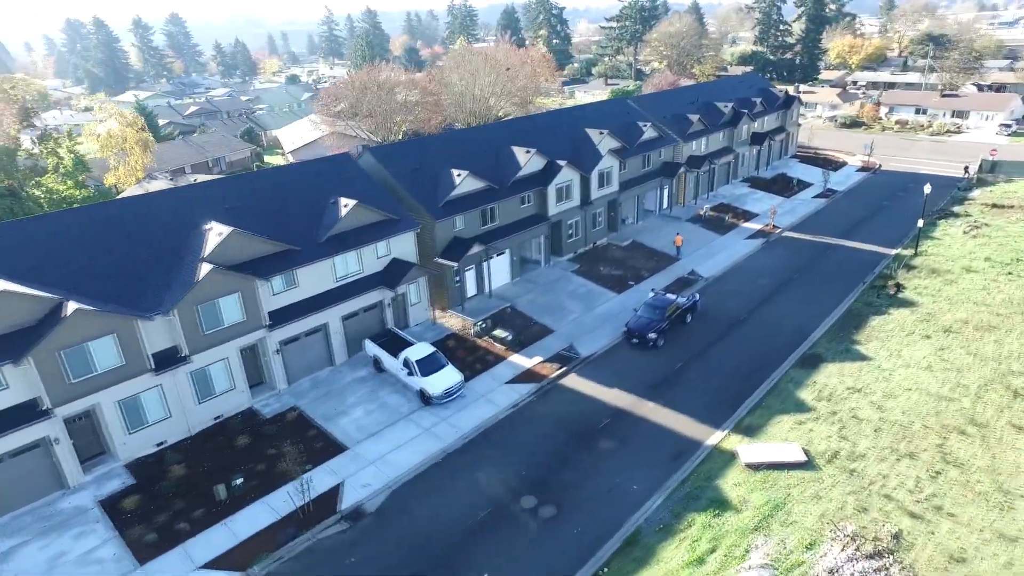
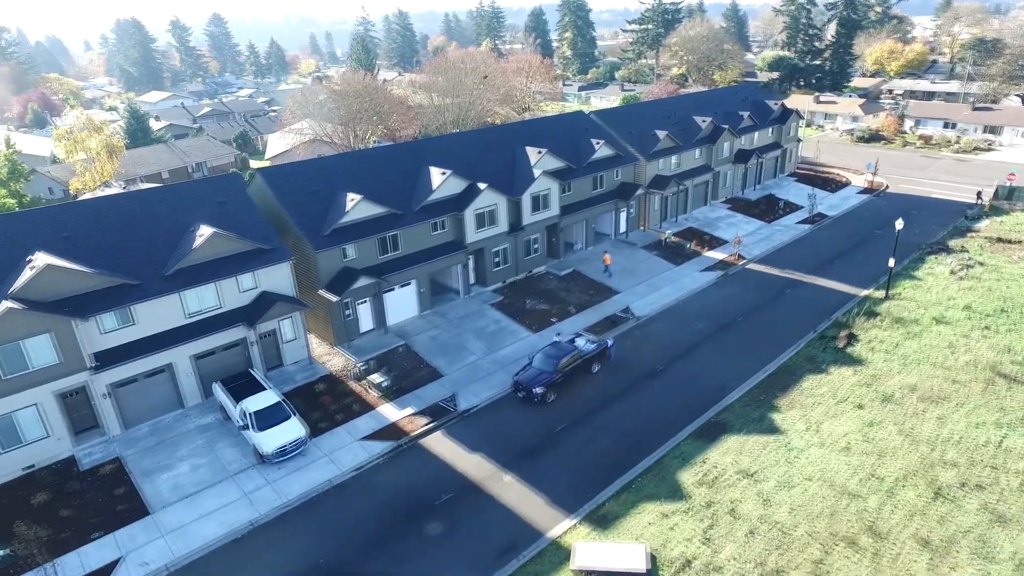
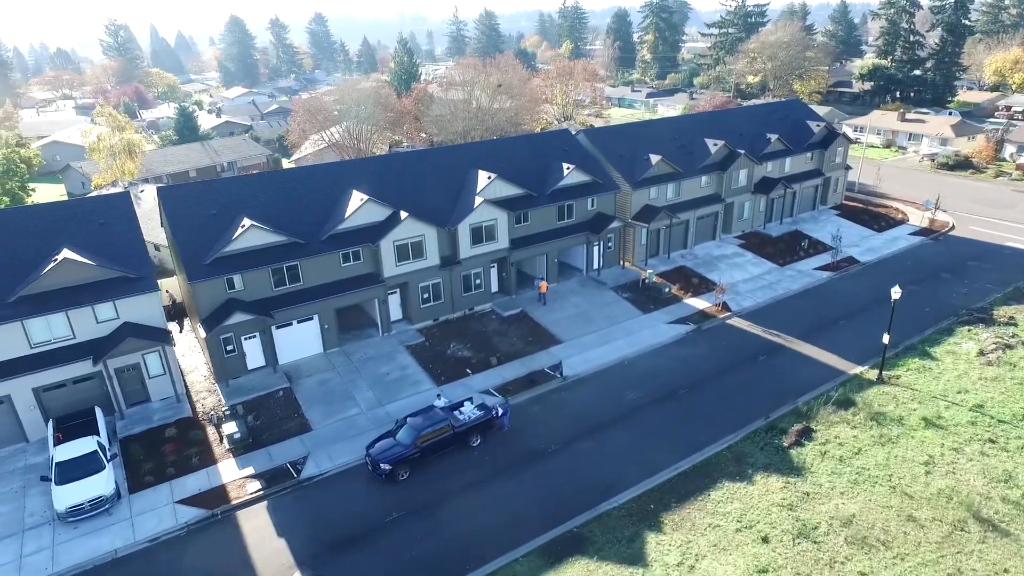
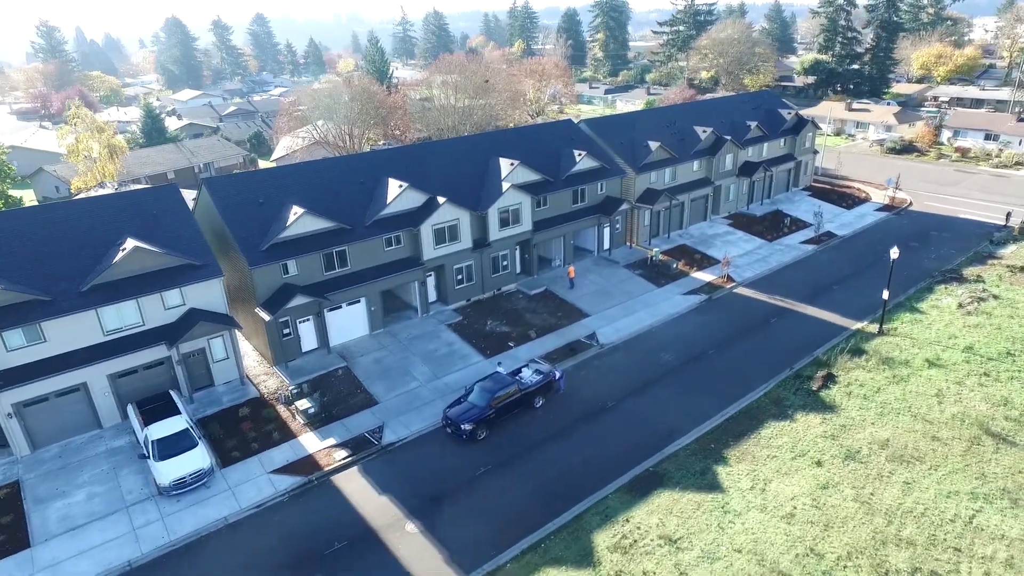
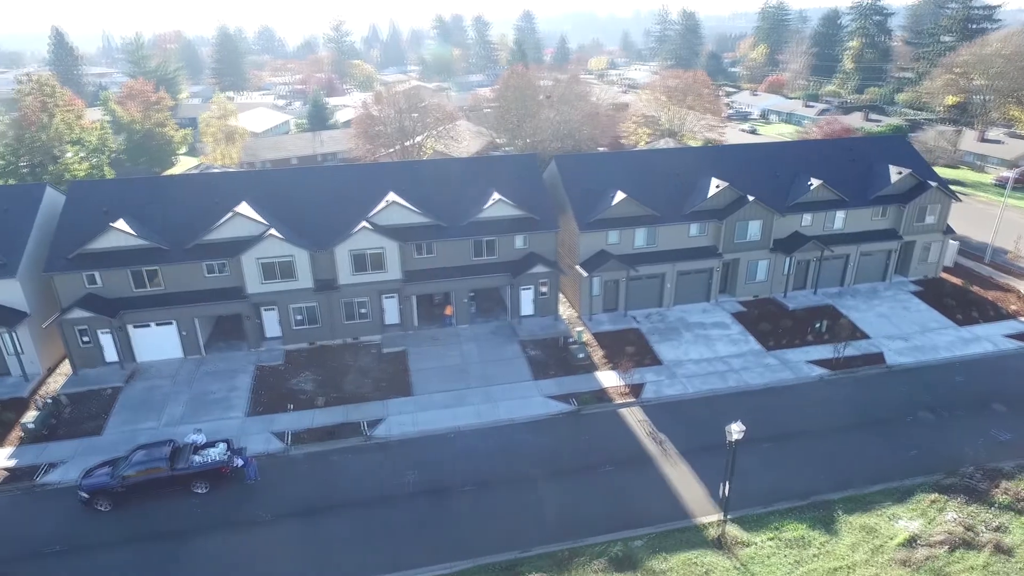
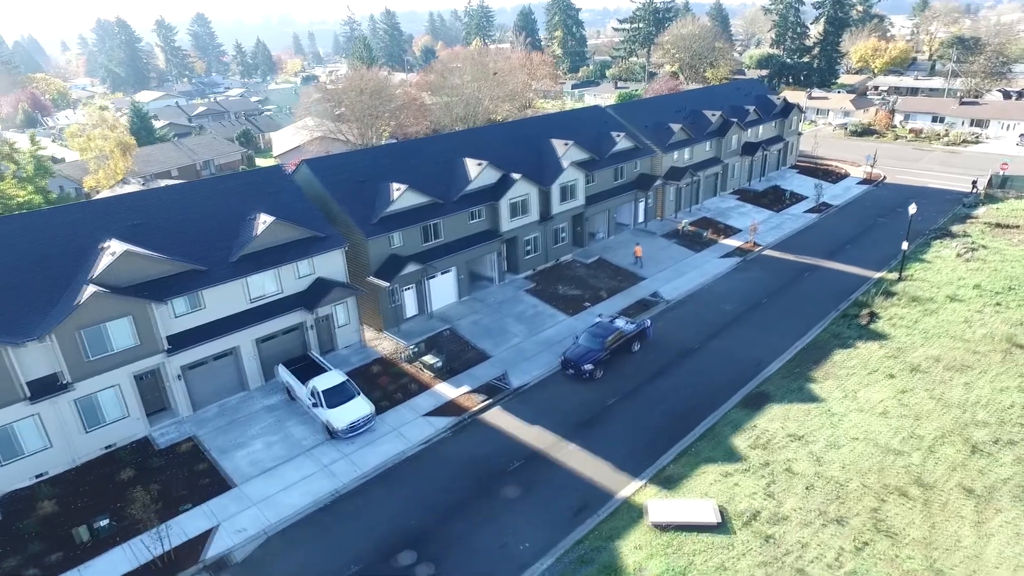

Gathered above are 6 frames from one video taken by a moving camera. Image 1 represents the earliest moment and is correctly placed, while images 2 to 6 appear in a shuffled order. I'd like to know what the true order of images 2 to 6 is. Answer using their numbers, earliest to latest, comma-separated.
6, 2, 4, 3, 5
